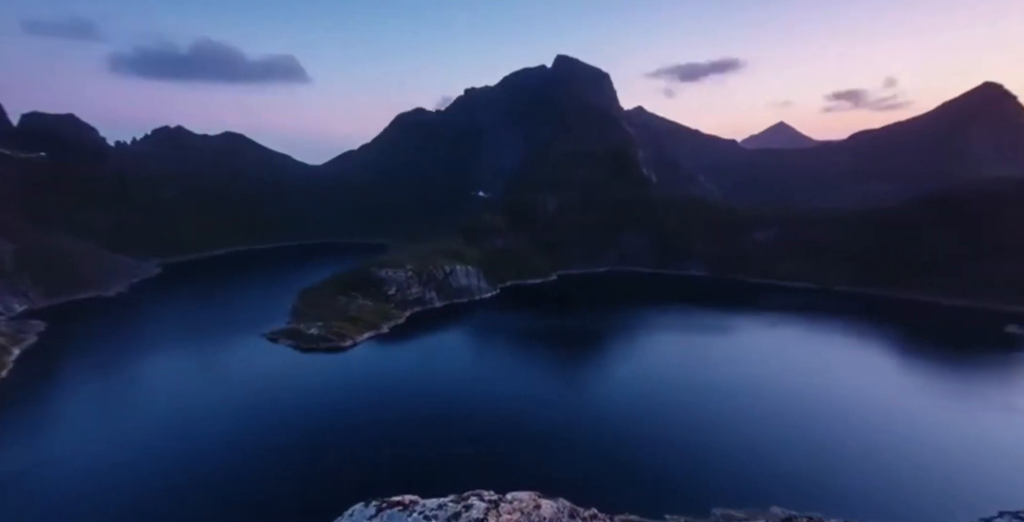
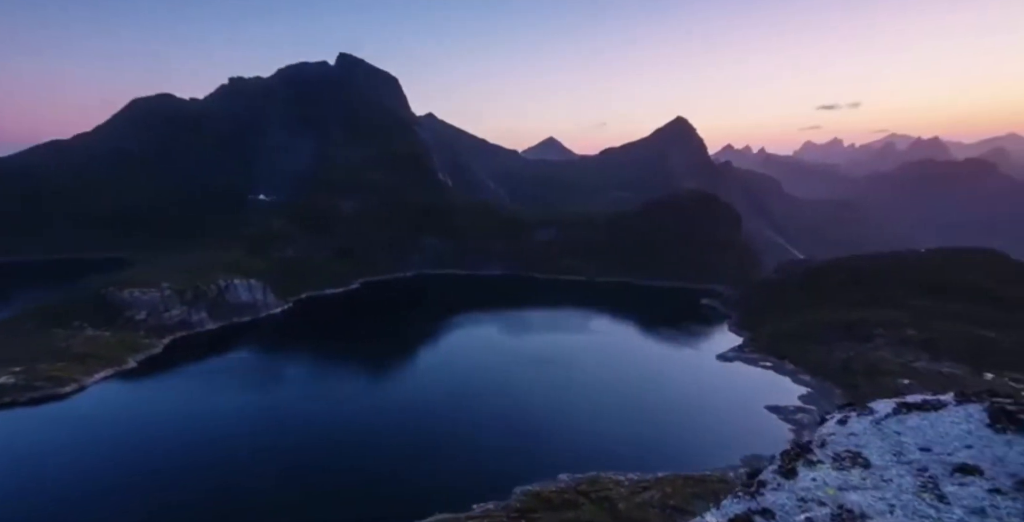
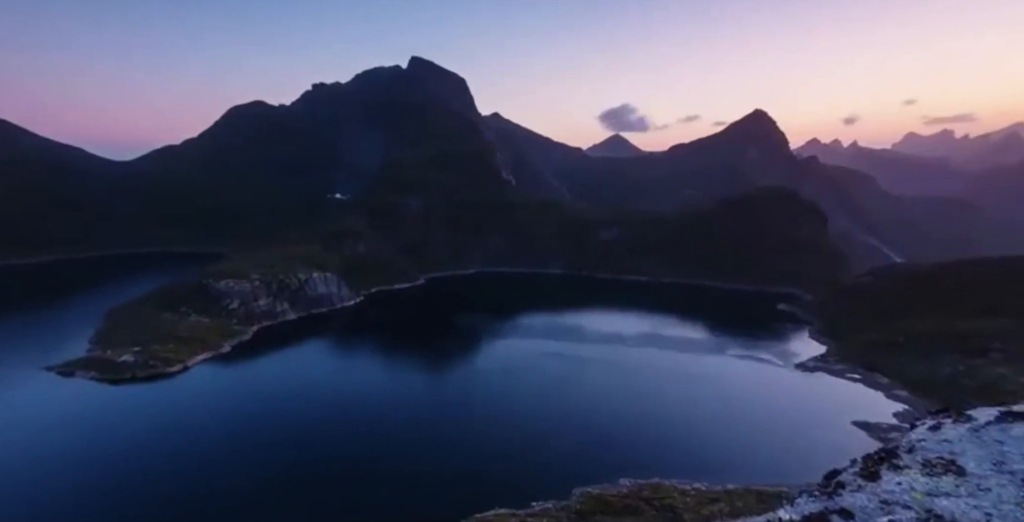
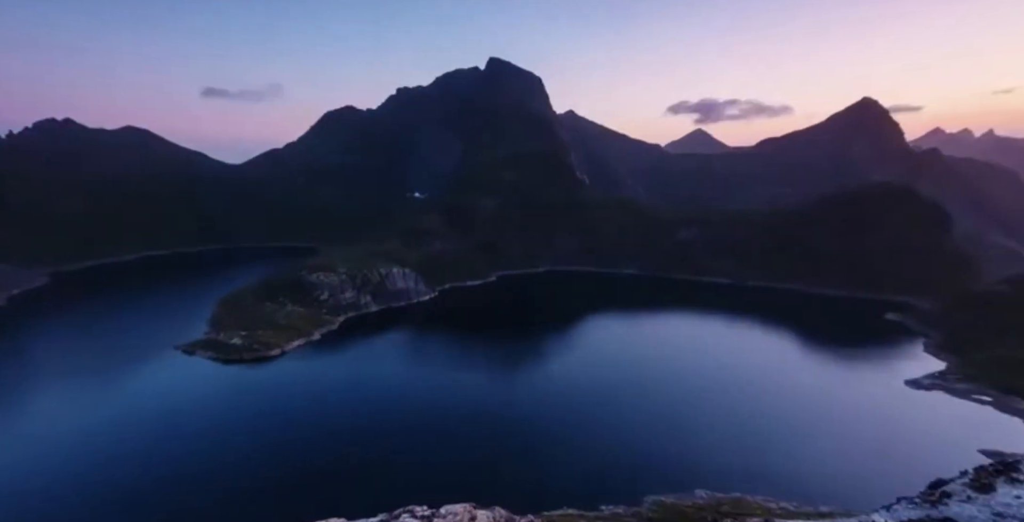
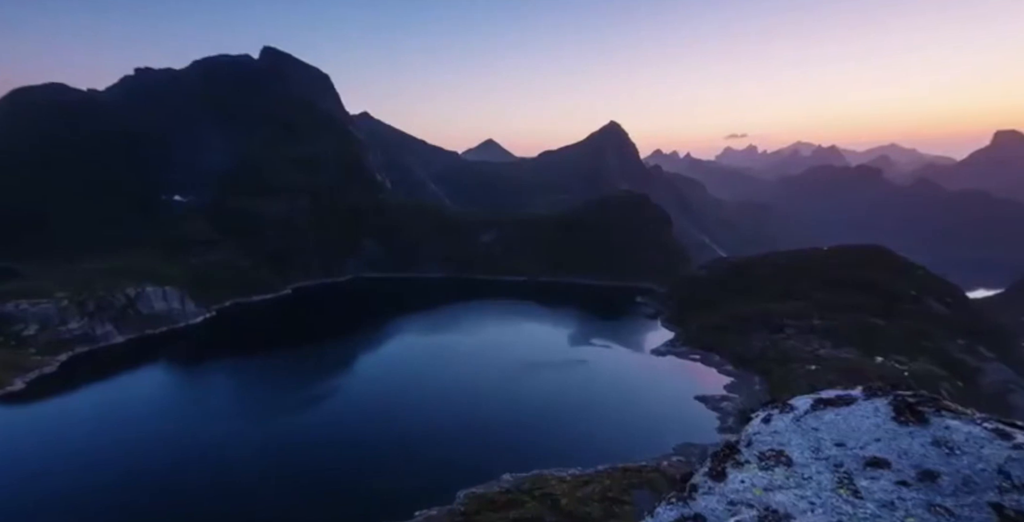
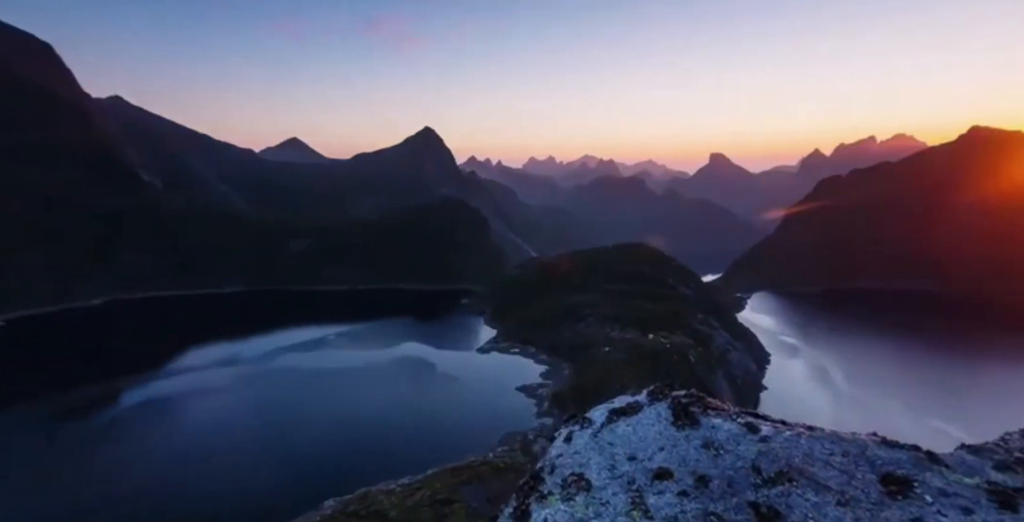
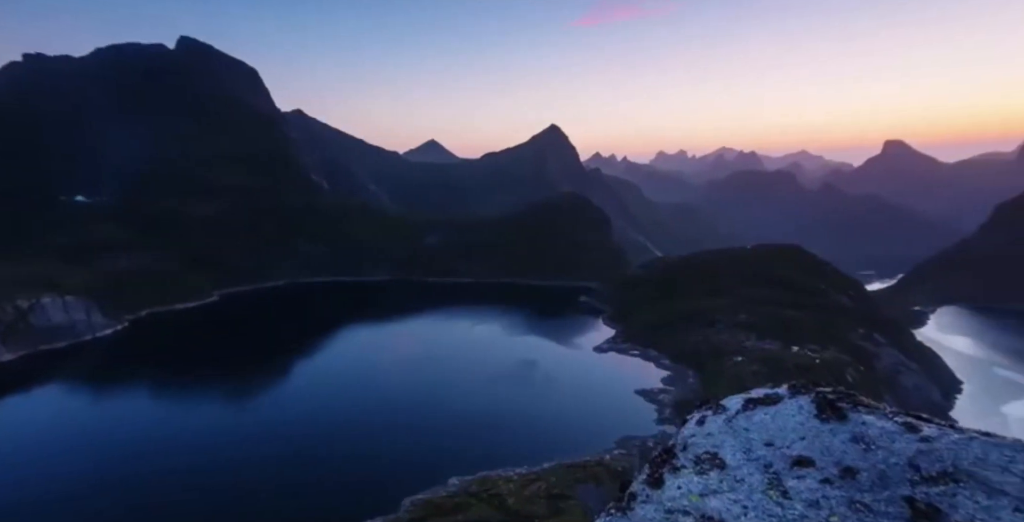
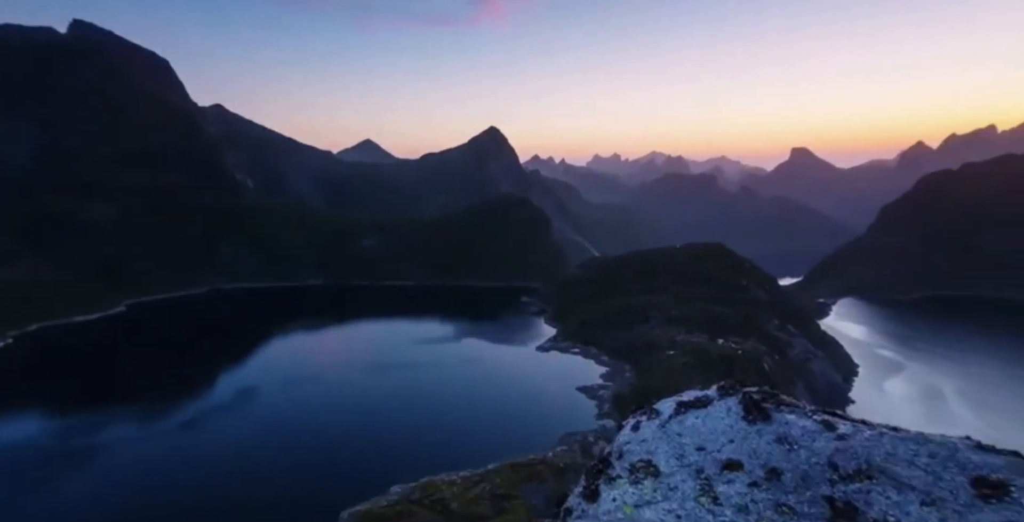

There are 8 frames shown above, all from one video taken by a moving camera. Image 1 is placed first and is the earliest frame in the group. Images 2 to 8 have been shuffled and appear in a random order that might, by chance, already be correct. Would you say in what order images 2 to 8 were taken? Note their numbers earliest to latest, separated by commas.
4, 3, 2, 5, 7, 8, 6
